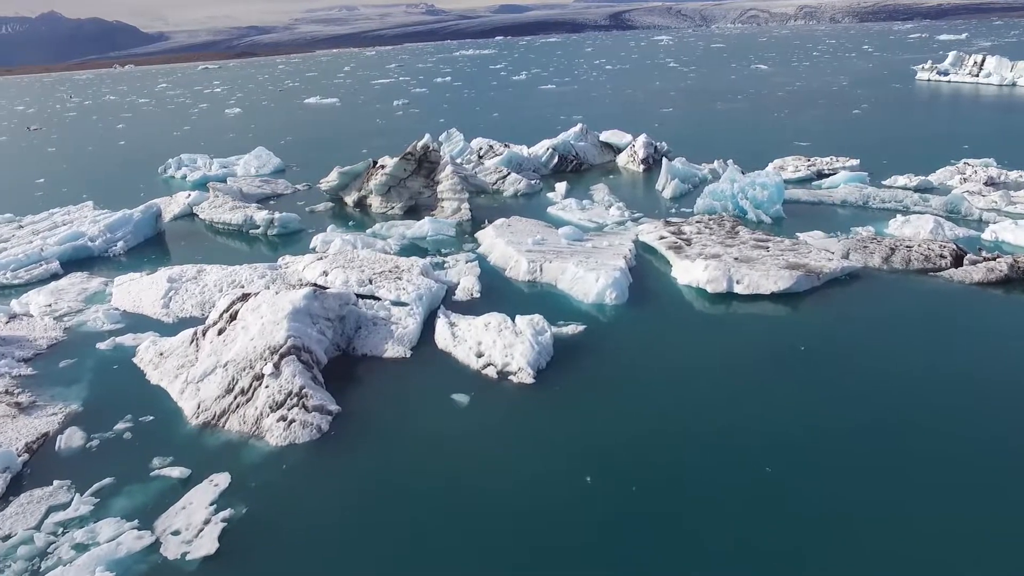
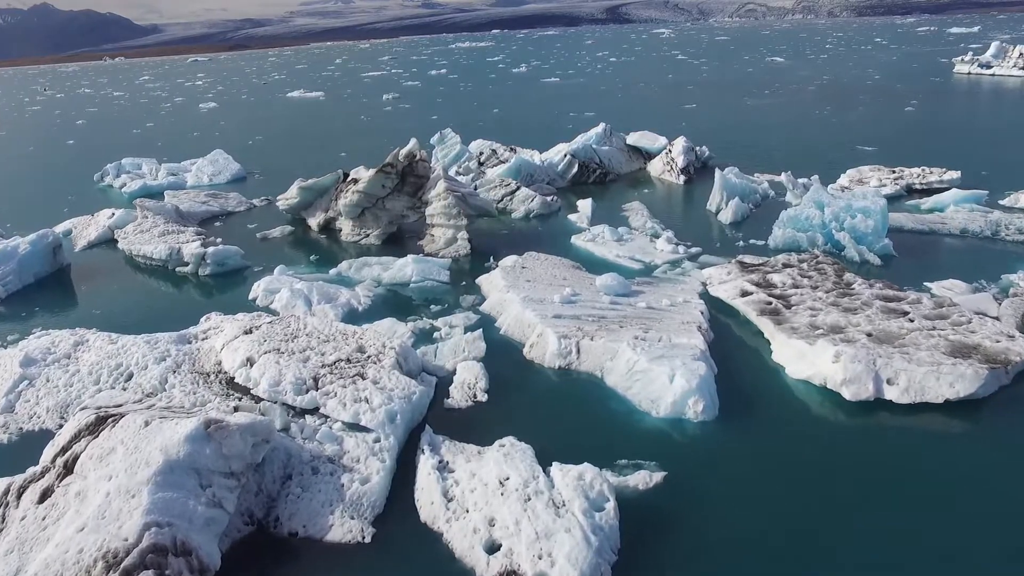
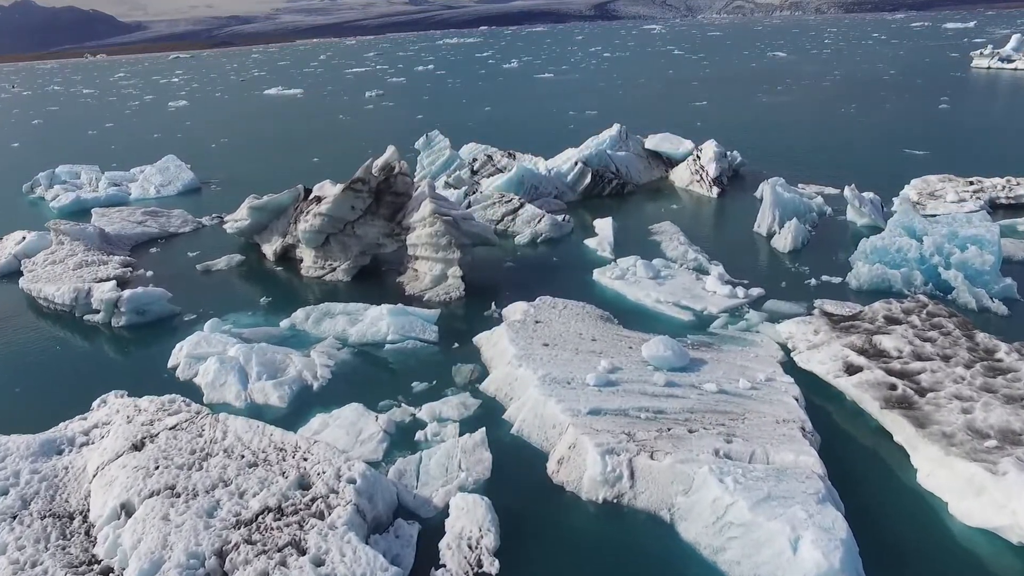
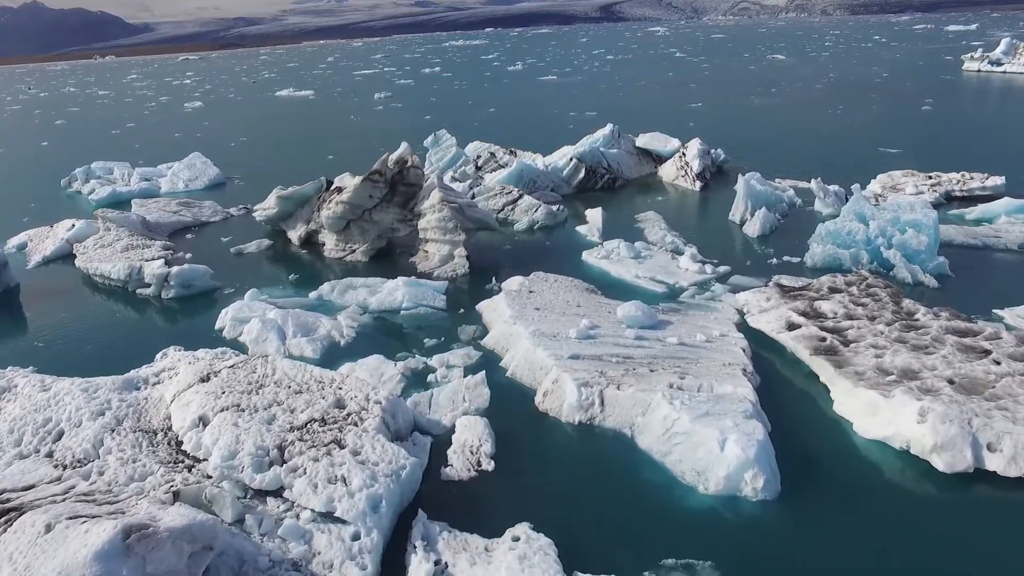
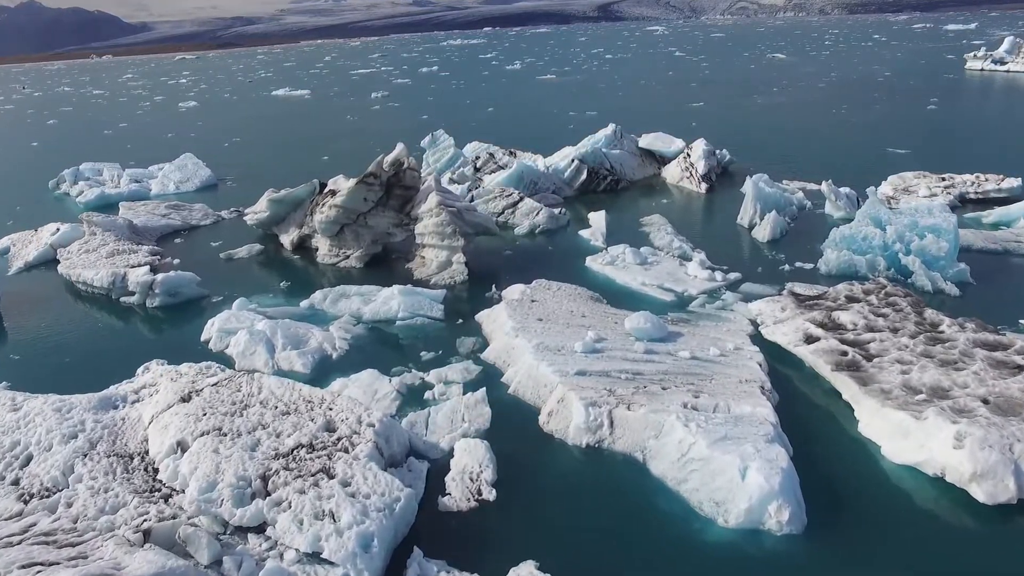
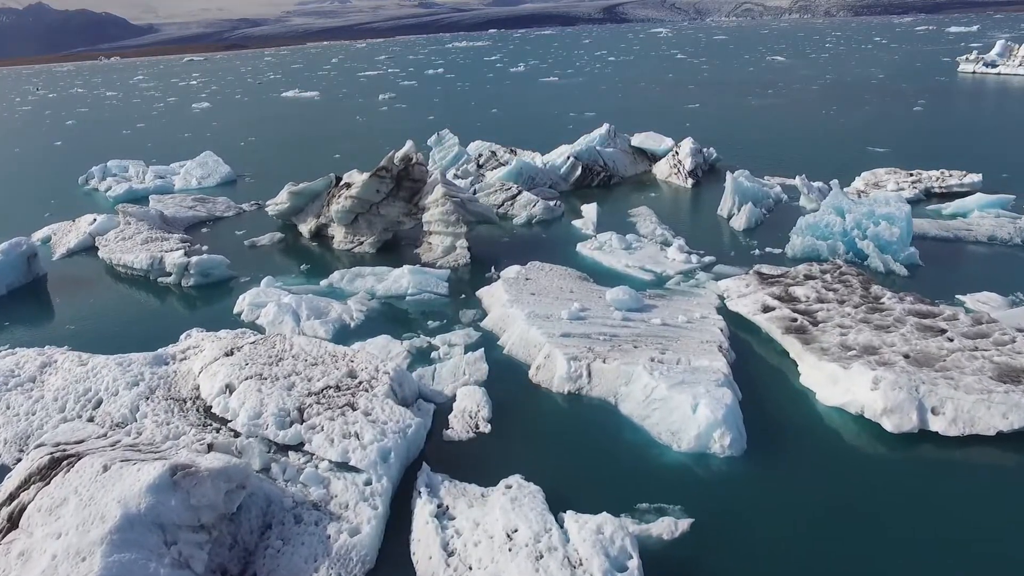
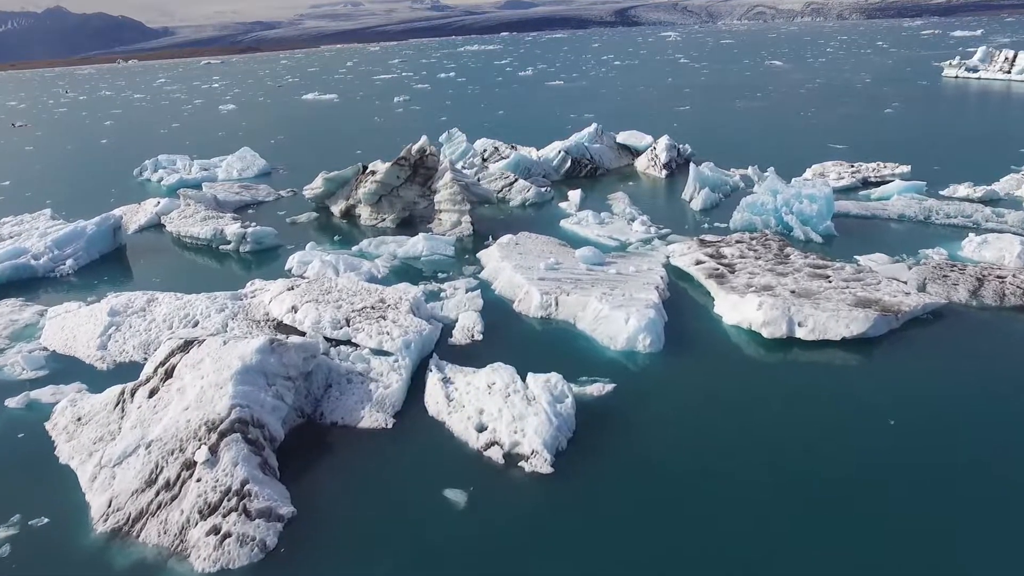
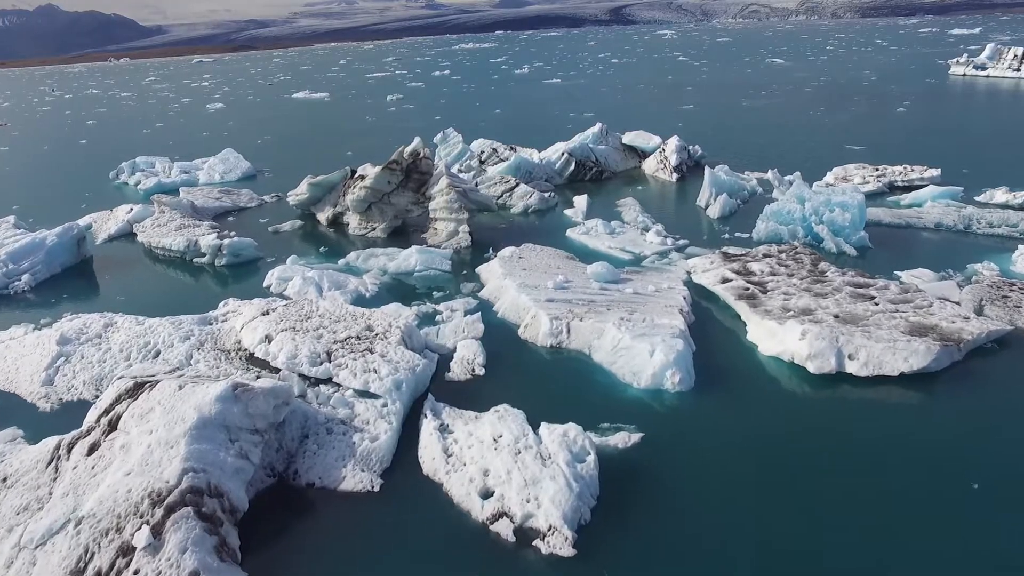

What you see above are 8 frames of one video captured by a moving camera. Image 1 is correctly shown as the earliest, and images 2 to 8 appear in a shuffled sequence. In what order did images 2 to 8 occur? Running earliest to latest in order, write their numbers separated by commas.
7, 8, 2, 6, 4, 5, 3
